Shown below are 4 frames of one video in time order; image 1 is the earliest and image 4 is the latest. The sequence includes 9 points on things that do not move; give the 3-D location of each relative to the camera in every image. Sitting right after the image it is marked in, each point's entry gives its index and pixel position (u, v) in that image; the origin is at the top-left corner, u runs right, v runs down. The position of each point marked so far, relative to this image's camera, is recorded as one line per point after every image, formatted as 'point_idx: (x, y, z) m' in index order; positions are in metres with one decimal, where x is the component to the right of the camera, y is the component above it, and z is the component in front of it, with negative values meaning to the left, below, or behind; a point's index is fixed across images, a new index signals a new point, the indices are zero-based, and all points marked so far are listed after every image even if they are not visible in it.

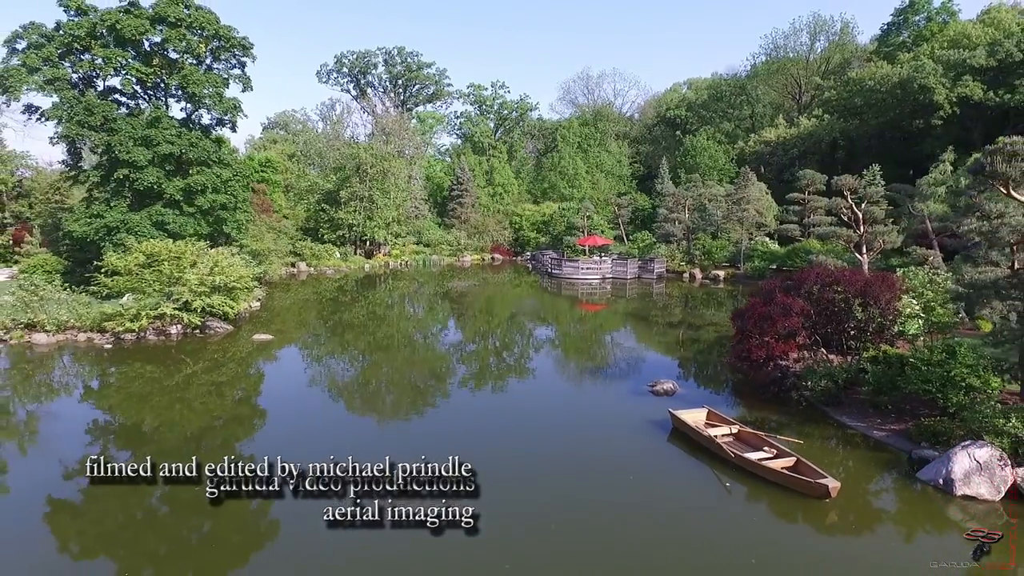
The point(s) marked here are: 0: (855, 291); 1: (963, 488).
0: (+4.9, 0.0, +8.5) m
1: (+4.7, -2.1, +6.1) m
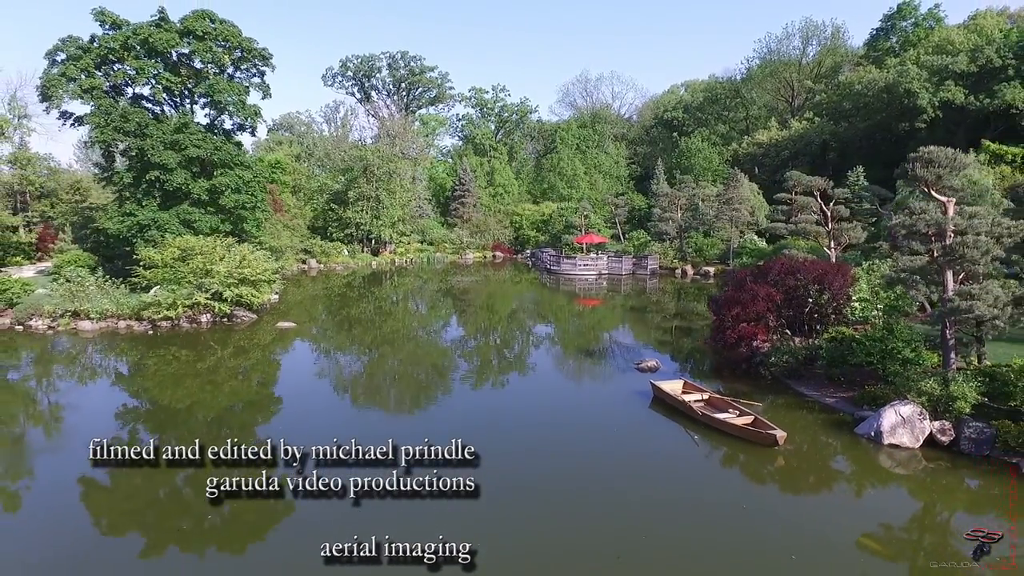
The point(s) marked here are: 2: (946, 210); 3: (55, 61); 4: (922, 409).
0: (+5.0, +0.2, +9.6) m
1: (+4.7, -1.9, +7.3) m
2: (+5.5, +1.0, +7.5) m
3: (-12.4, +6.1, +15.7) m
4: (+5.1, -1.5, +7.3) m
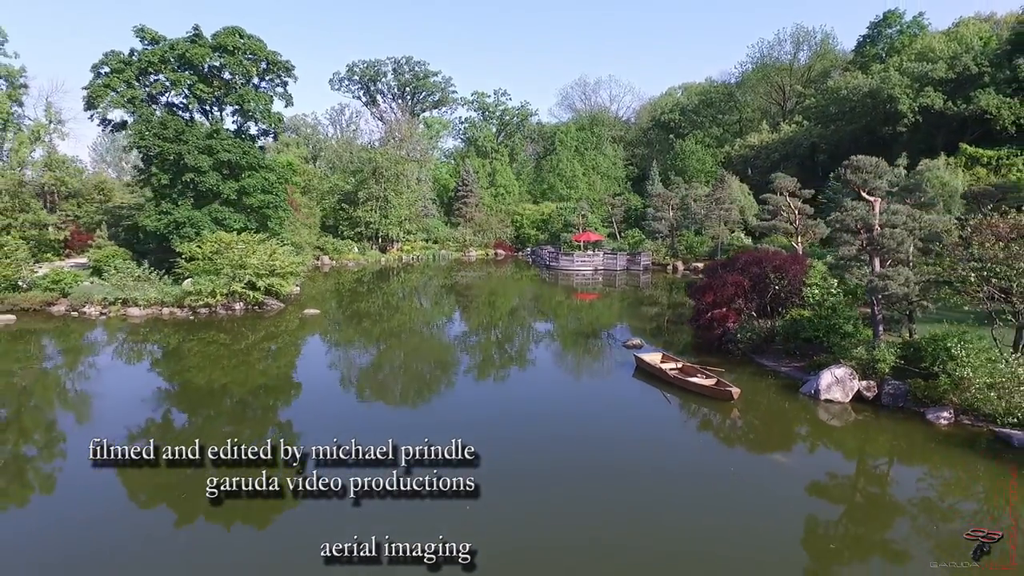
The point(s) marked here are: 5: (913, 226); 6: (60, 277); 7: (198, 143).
0: (+5.1, +0.4, +11.2) m
1: (+4.8, -1.6, +8.9) m
2: (+5.6, +1.2, +9.0) m
3: (-12.3, +6.4, +17.3) m
4: (+5.2, -1.3, +8.9) m
5: (+6.1, +0.9, +8.8) m
6: (-12.6, +0.3, +16.2) m
7: (-9.4, +4.4, +17.4) m
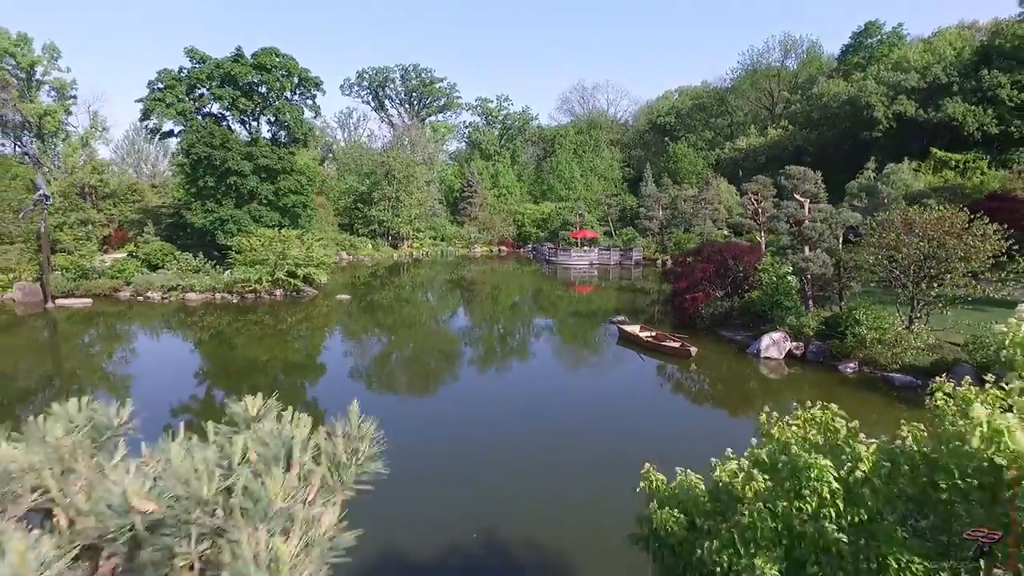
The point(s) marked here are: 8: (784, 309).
0: (+5.2, +0.7, +13.5) m
1: (+4.9, -1.3, +11.2) m
2: (+5.7, +1.6, +11.4) m
3: (-12.2, +6.7, +19.6) m
4: (+5.3, -0.9, +11.2) m
5: (+6.2, +1.3, +11.1) m
6: (-12.5, +0.7, +18.6) m
7: (-9.3, +4.7, +19.8) m
8: (+5.6, -0.4, +12.0) m
